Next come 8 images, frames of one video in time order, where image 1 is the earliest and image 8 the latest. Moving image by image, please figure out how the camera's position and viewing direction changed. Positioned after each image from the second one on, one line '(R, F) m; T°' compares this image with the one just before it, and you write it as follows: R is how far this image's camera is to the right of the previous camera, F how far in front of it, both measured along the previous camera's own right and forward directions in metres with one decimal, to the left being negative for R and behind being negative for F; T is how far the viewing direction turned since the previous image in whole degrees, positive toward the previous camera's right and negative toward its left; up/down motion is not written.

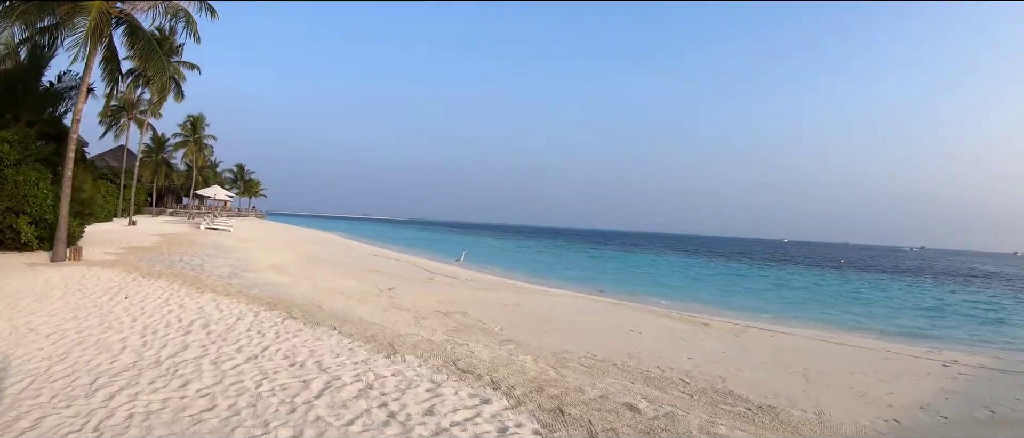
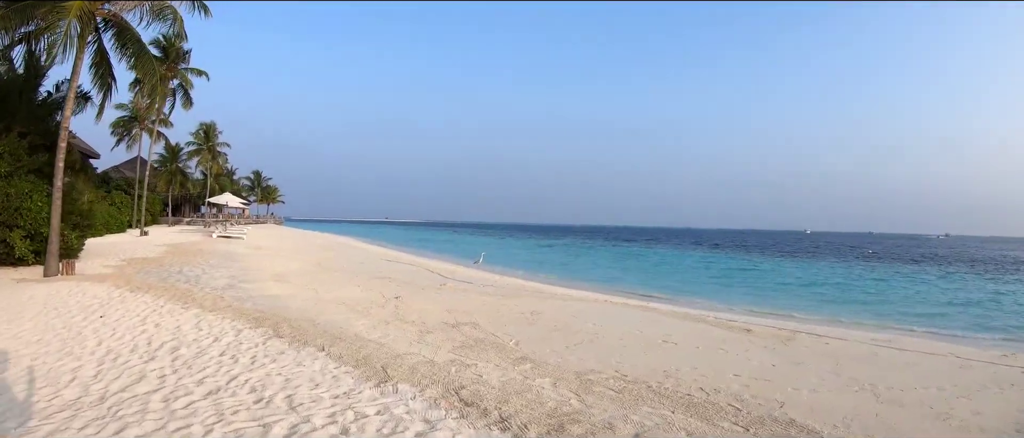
(+0.1, +1.2) m; -2°
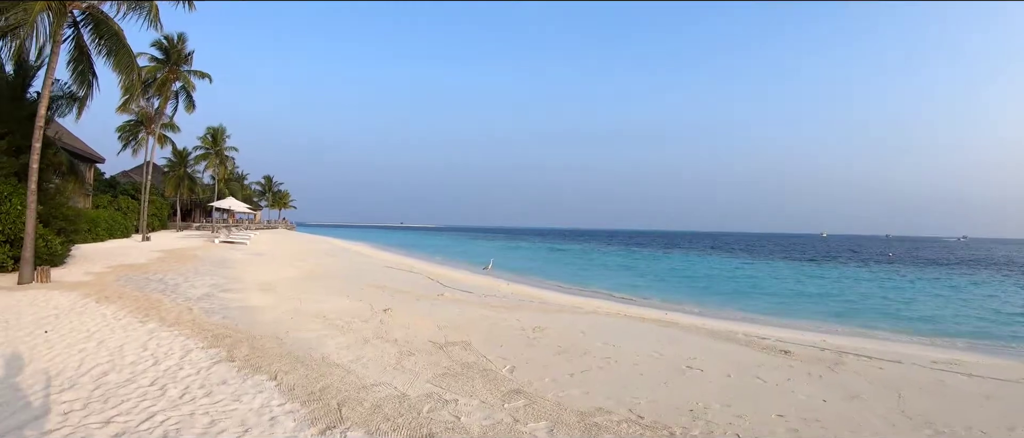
(+0.3, +1.2) m; -2°
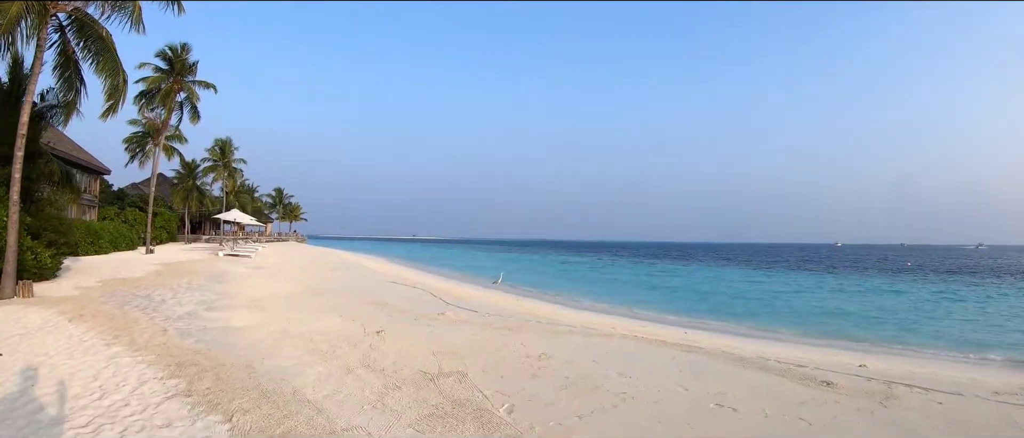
(+0.1, +0.9) m; -1°
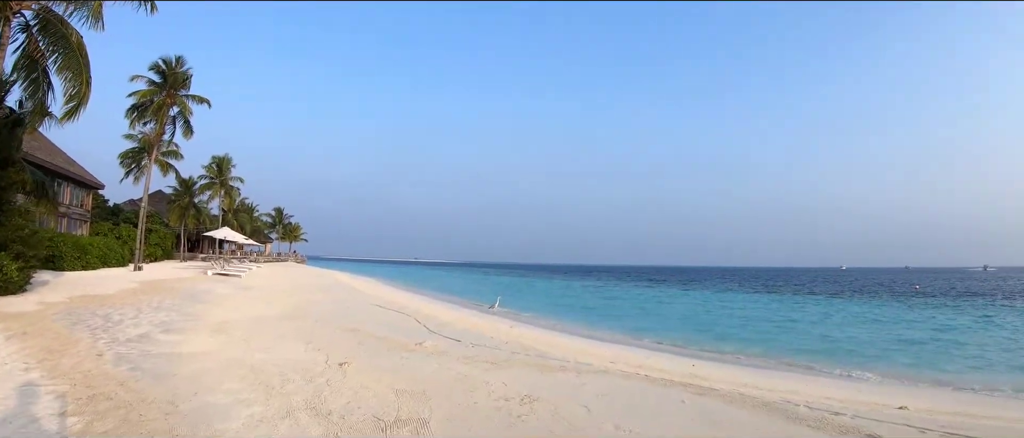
(+0.3, +1.1) m; -1°
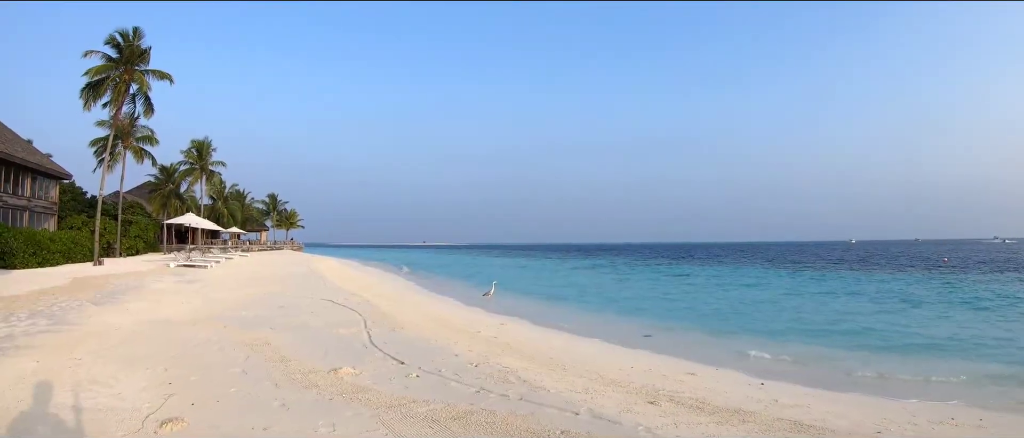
(+0.6, +2.5) m; -1°
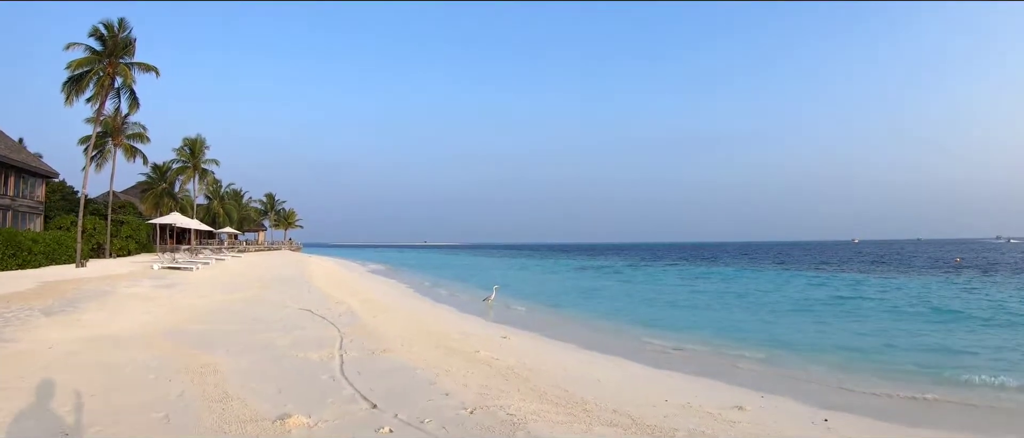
(0.0, +1.1) m; 0°
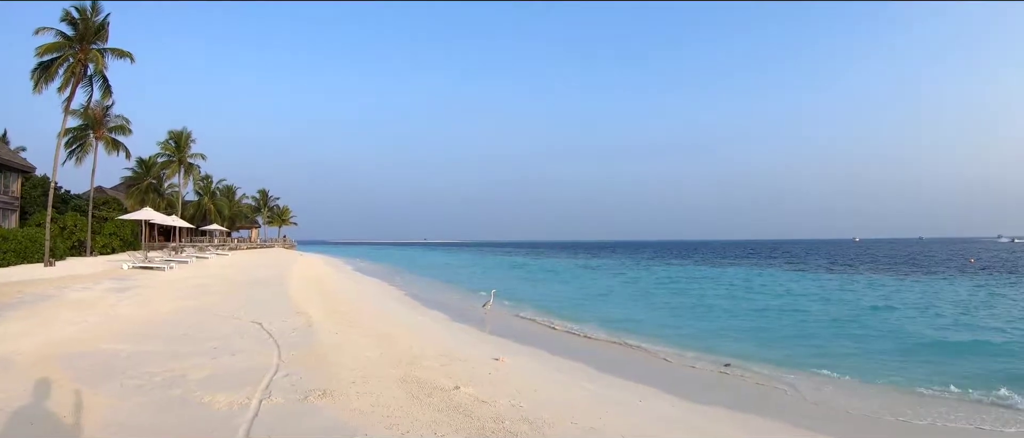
(+0.1, +1.5) m; 0°
